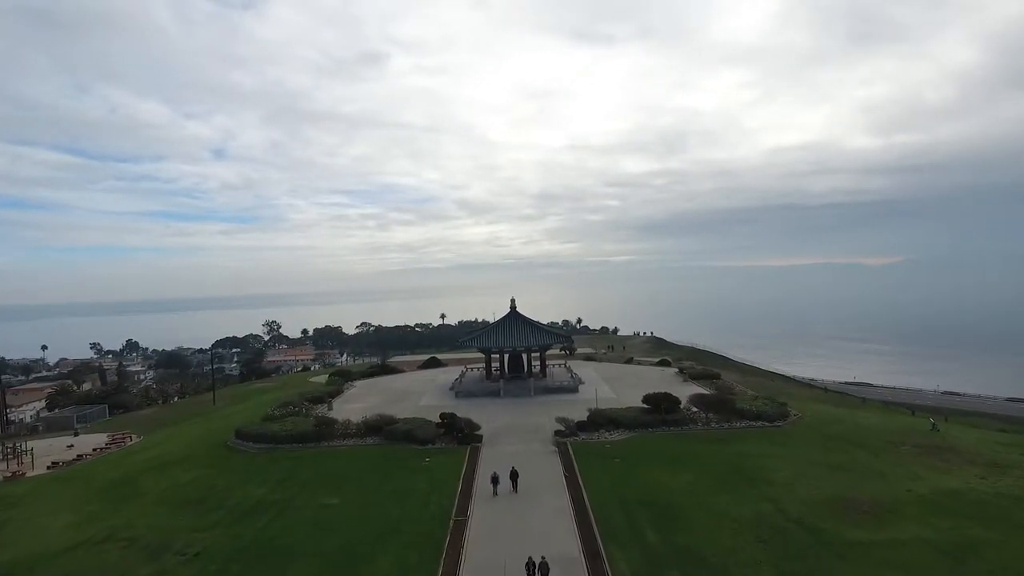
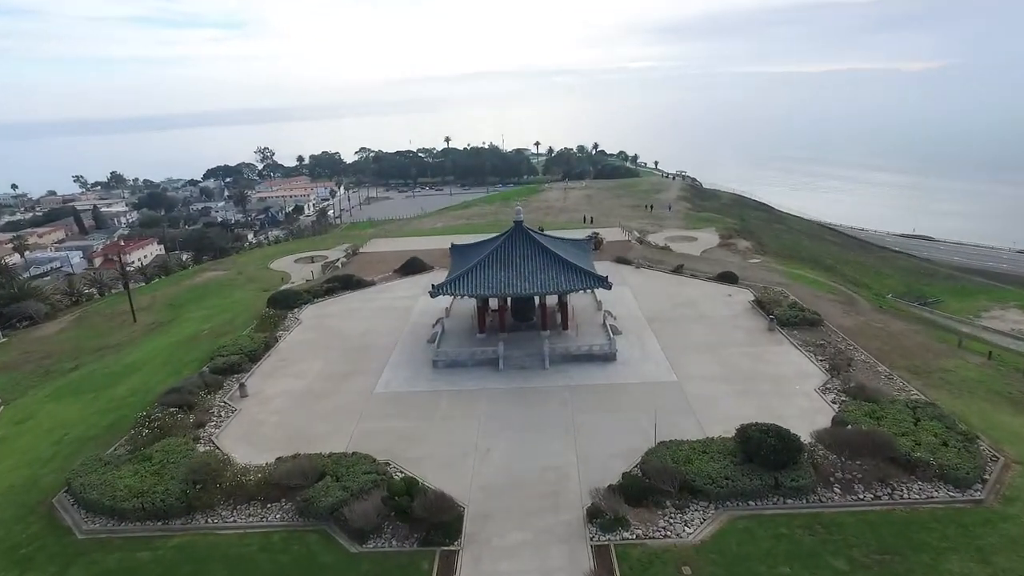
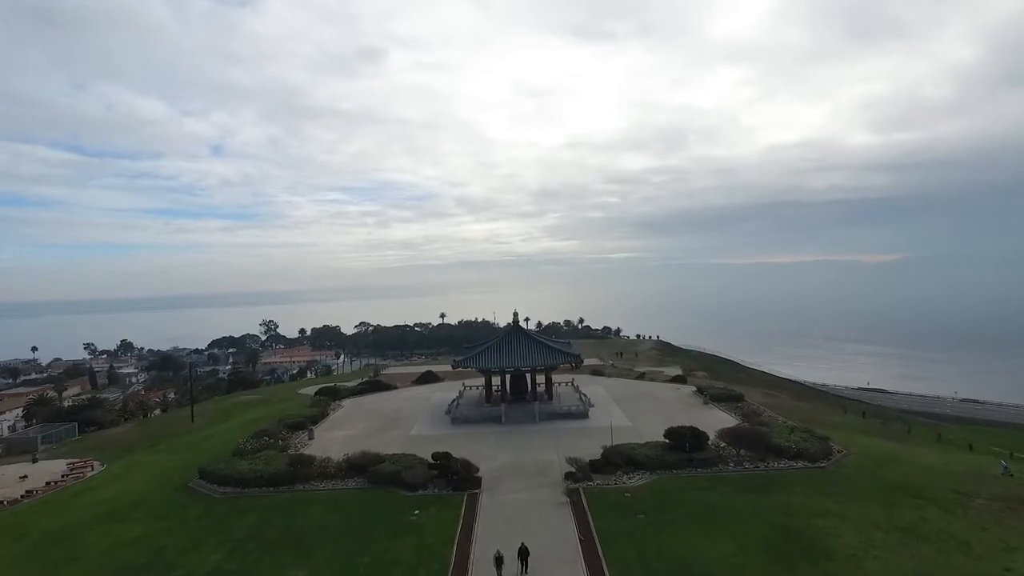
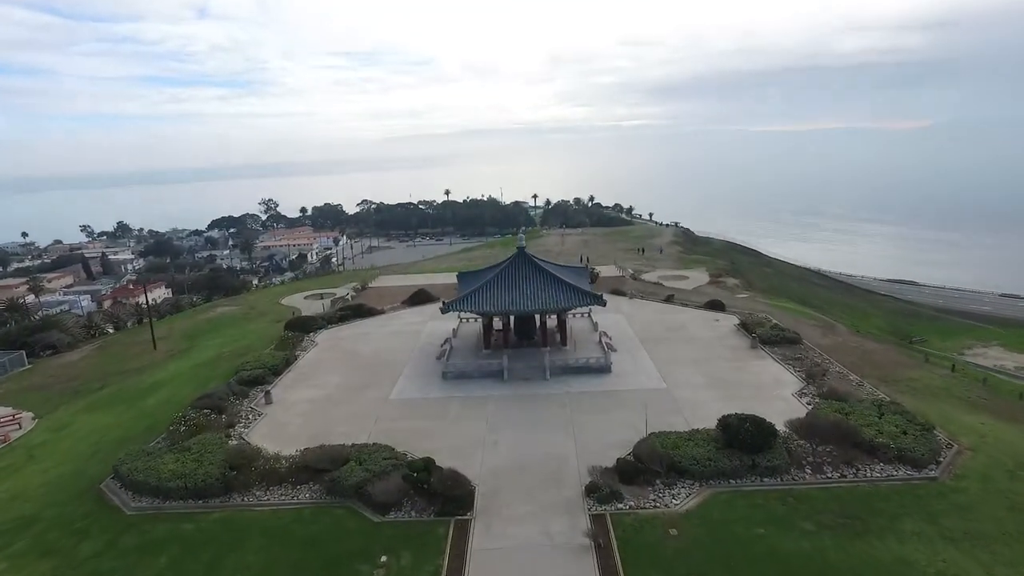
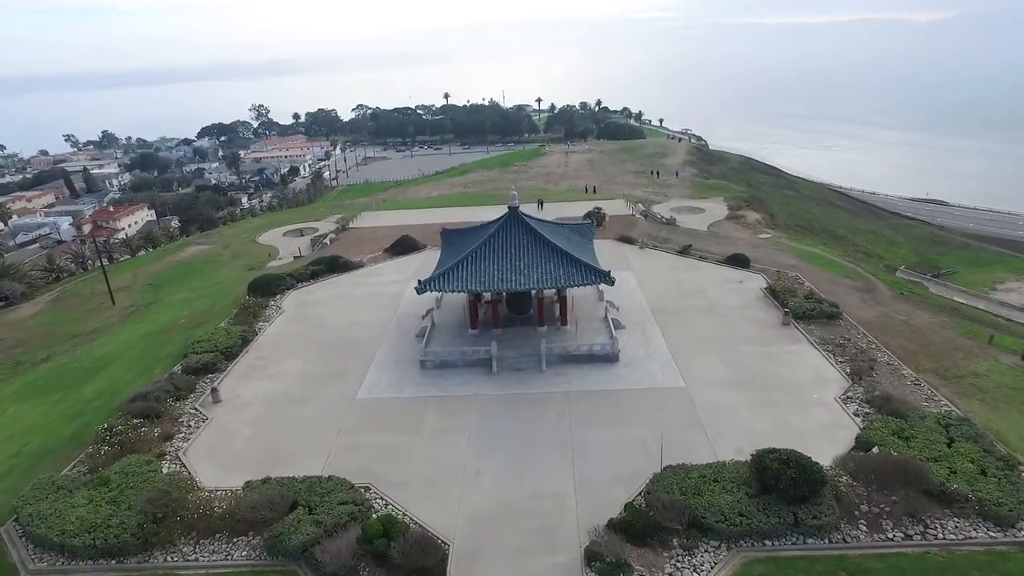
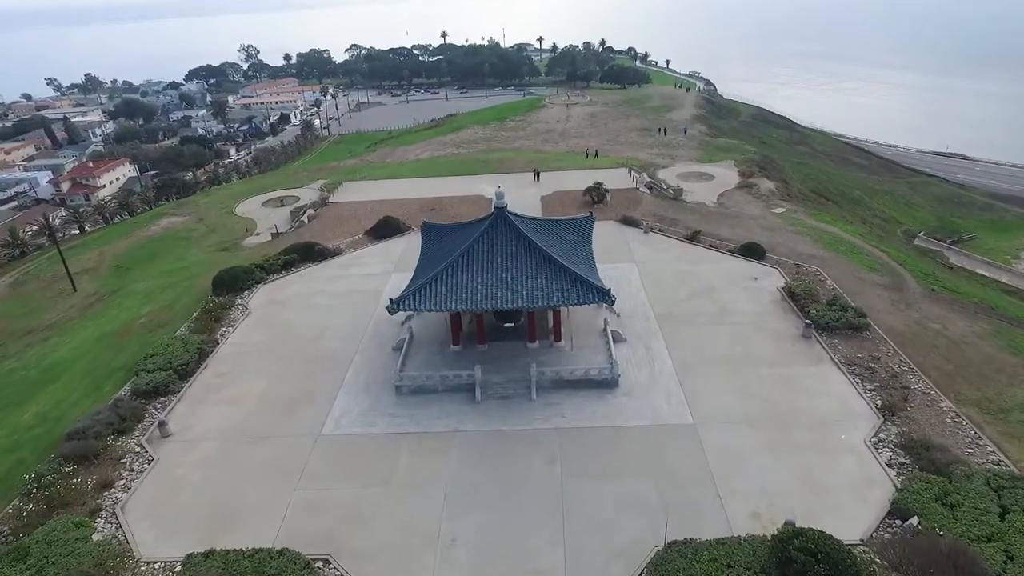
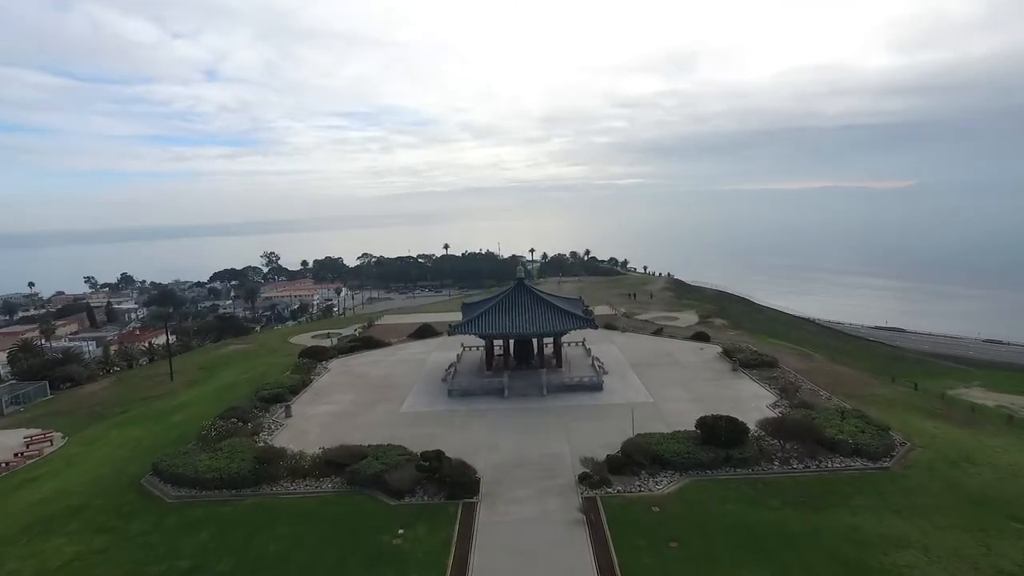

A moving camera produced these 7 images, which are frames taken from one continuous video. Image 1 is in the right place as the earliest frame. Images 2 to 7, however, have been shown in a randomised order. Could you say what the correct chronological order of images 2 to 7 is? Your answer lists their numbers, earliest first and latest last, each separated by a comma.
3, 7, 4, 2, 5, 6
